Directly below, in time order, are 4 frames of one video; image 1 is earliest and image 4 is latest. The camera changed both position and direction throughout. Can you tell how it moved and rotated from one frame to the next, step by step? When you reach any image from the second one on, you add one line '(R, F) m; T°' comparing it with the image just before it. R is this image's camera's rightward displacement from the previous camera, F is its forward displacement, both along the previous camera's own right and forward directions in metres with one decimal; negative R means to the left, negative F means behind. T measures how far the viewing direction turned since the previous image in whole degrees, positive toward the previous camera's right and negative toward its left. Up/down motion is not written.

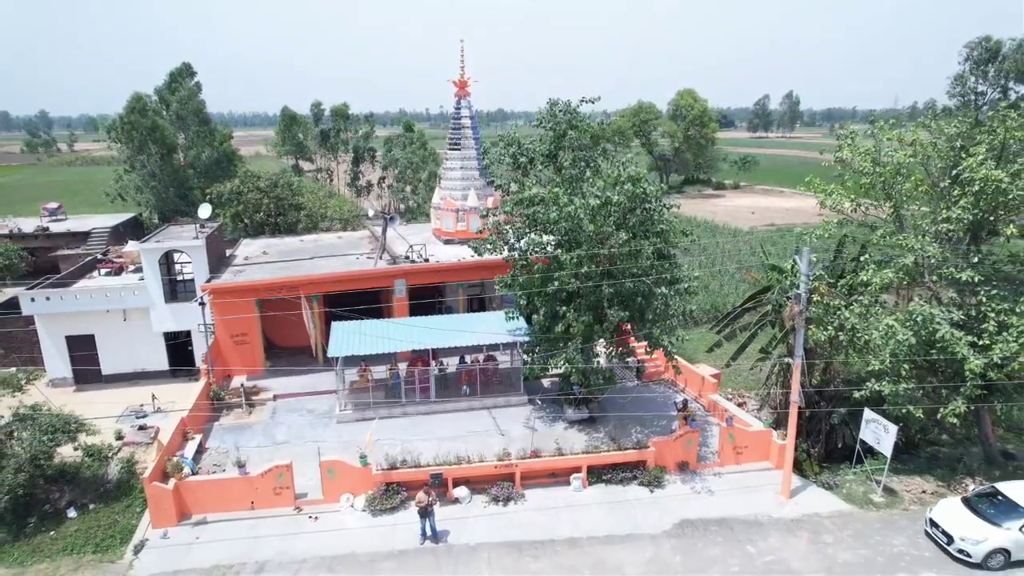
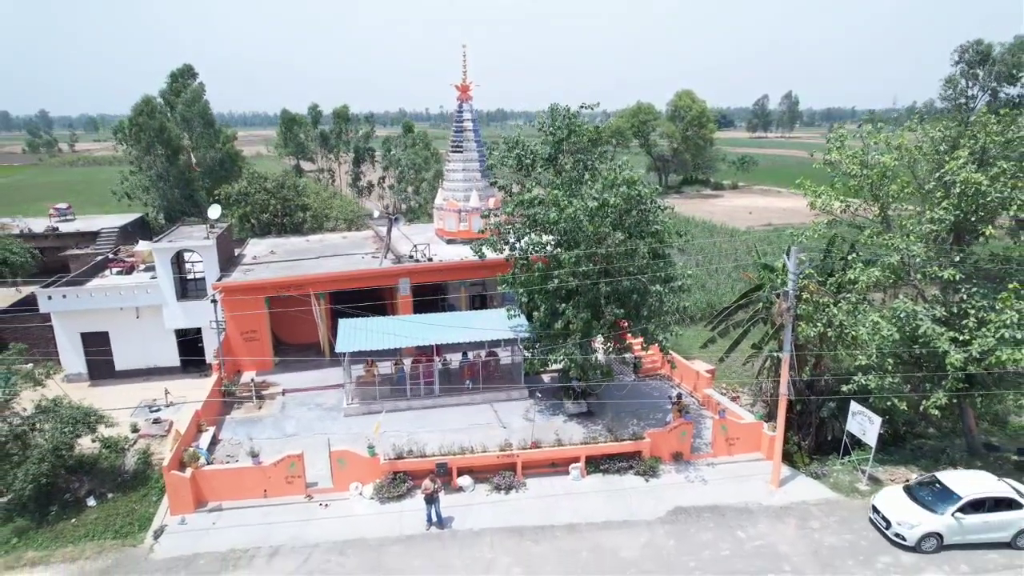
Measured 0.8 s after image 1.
(0.0, -0.6) m; 0°
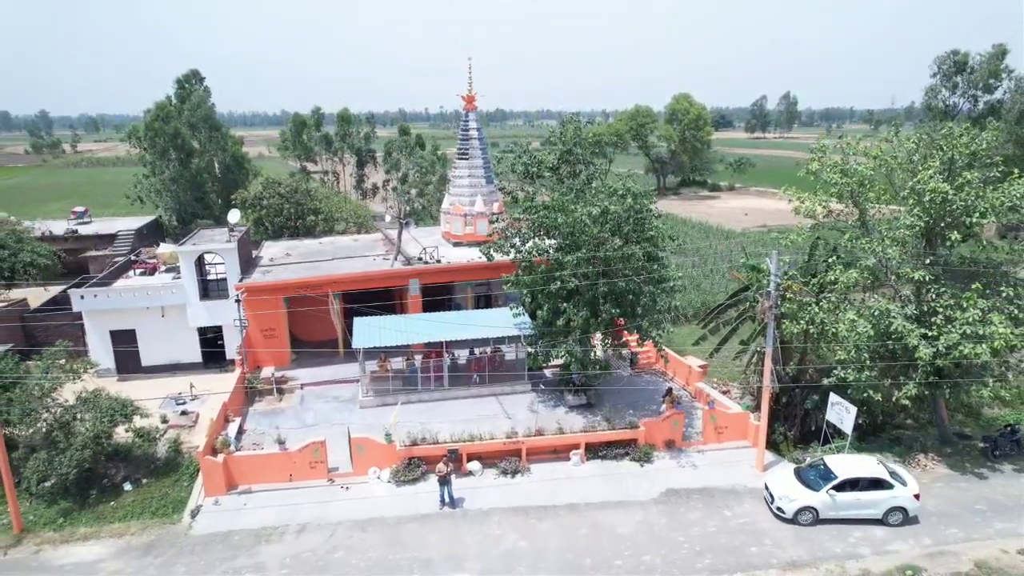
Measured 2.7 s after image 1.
(-0.1, -1.2) m; 0°
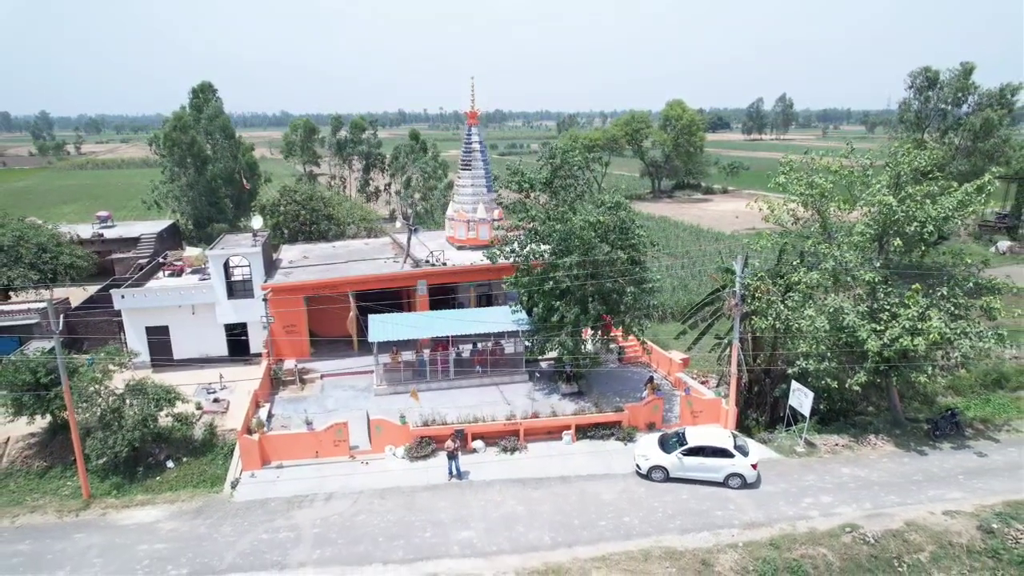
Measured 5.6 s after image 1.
(0.0, -2.1) m; 0°
